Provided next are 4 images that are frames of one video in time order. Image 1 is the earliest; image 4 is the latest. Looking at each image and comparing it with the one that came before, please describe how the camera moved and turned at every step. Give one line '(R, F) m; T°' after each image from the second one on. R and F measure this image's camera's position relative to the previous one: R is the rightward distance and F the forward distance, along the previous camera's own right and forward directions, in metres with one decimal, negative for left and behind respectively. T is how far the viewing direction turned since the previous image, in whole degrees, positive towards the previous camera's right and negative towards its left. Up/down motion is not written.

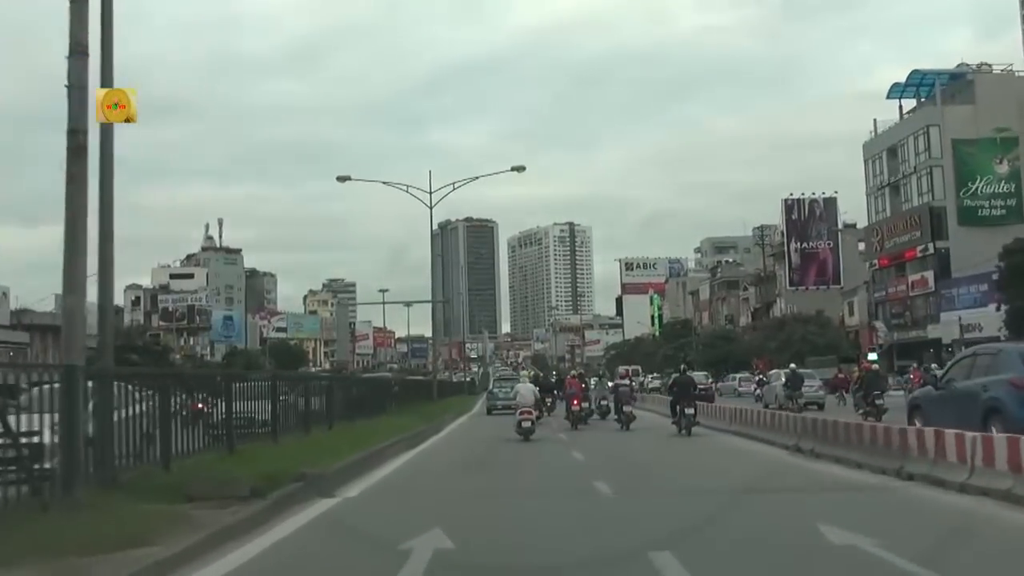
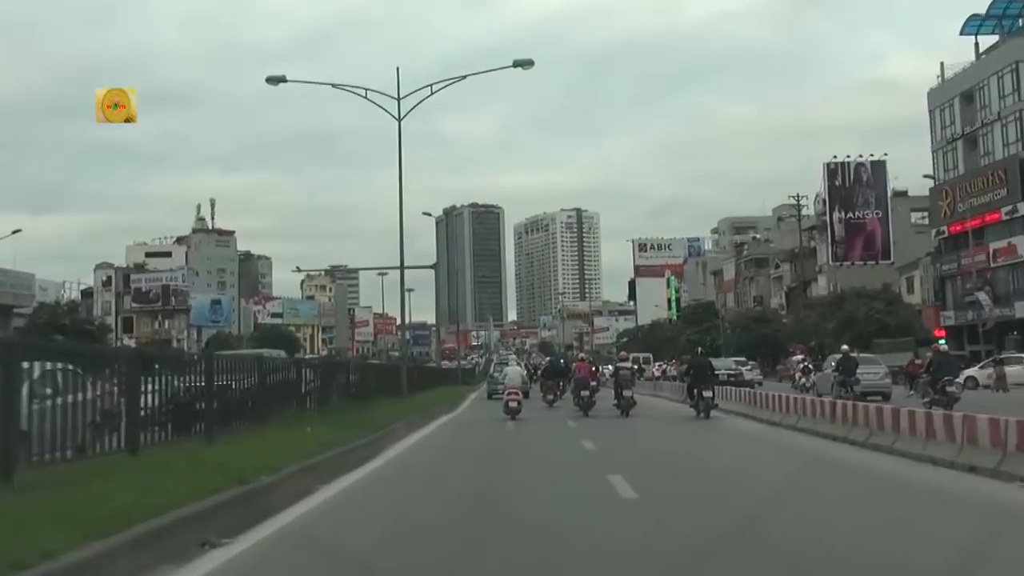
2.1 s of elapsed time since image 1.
(0.0, +3.4) m; 0°
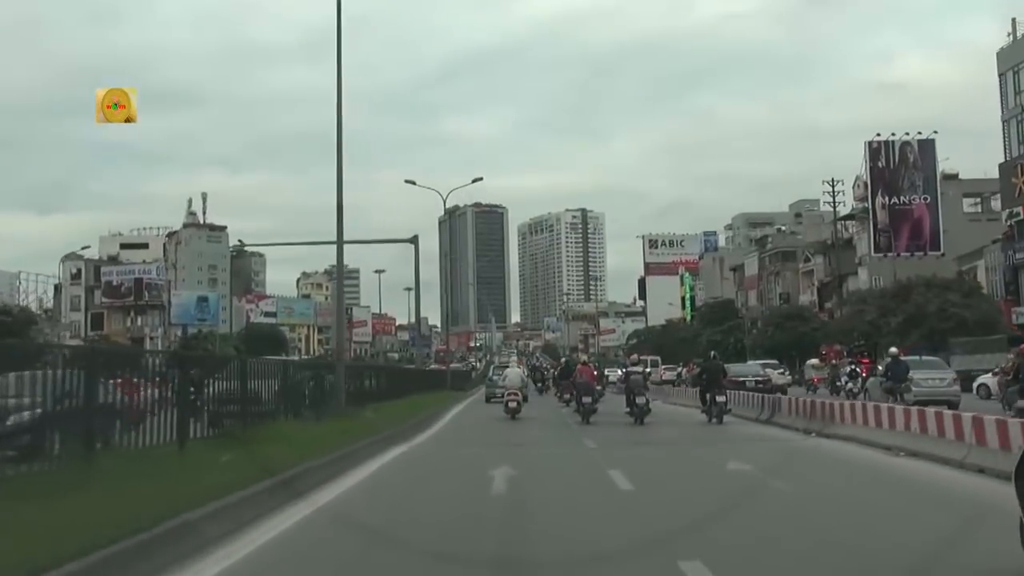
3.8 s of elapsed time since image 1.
(+0.1, +2.8) m; 0°
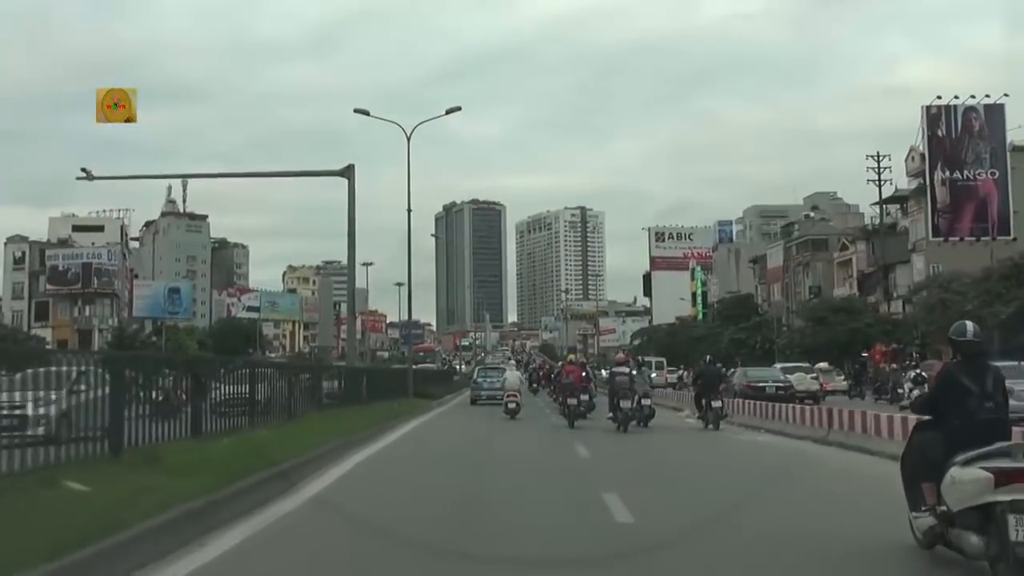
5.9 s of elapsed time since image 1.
(+0.1, +3.5) m; 0°
